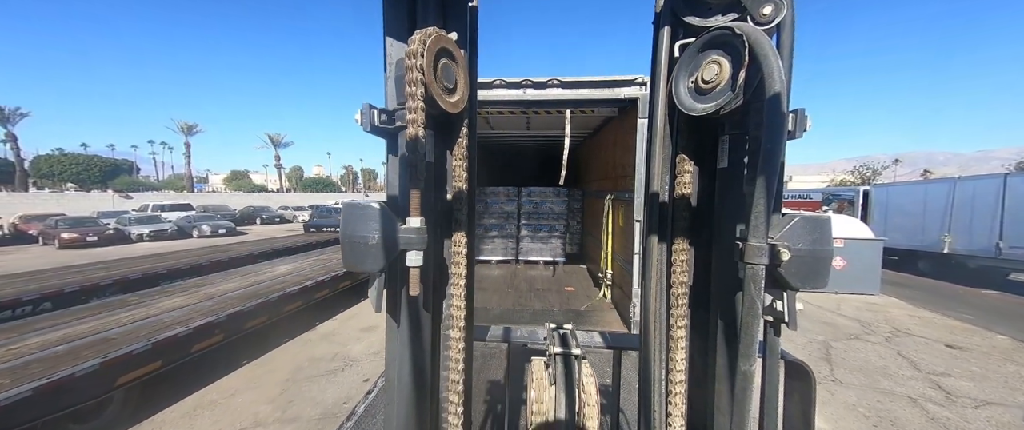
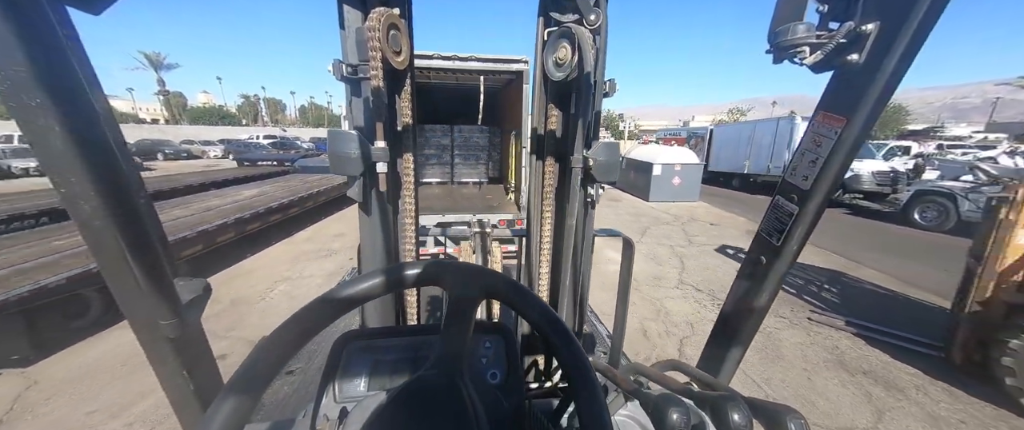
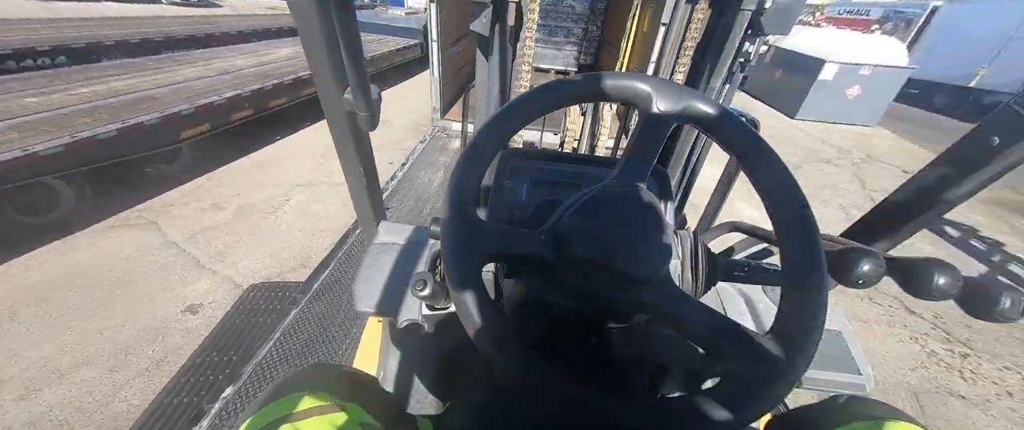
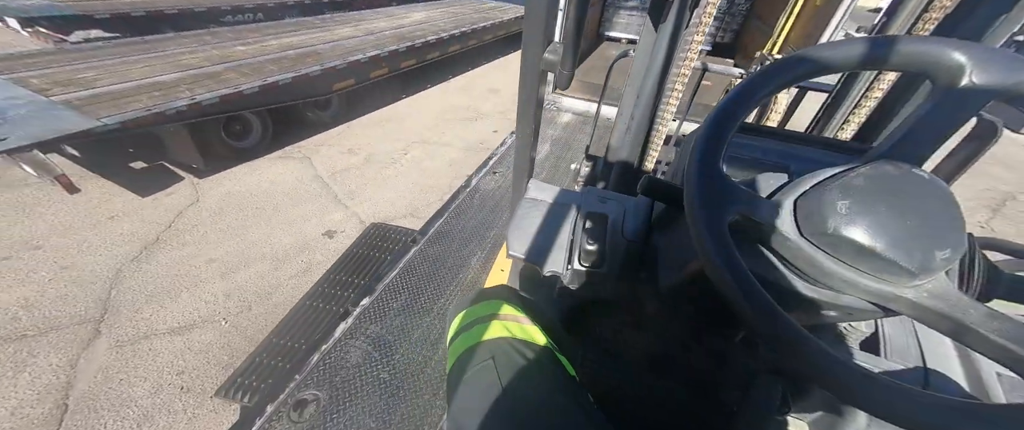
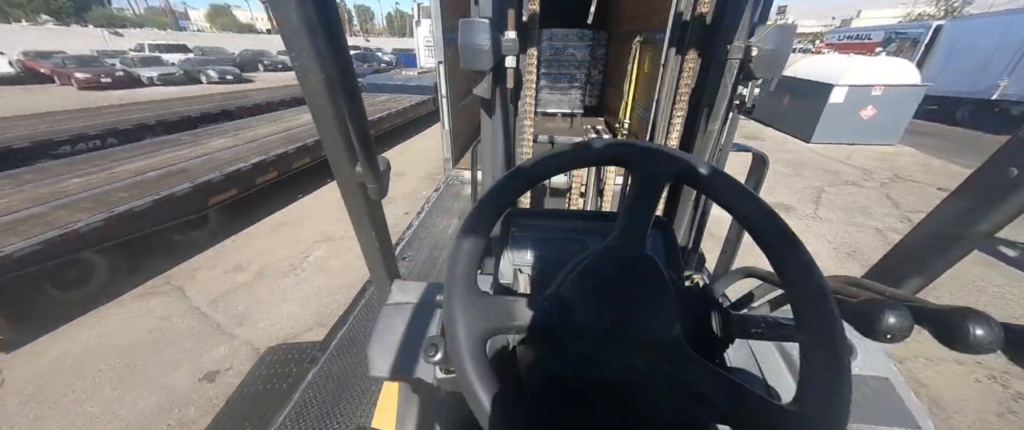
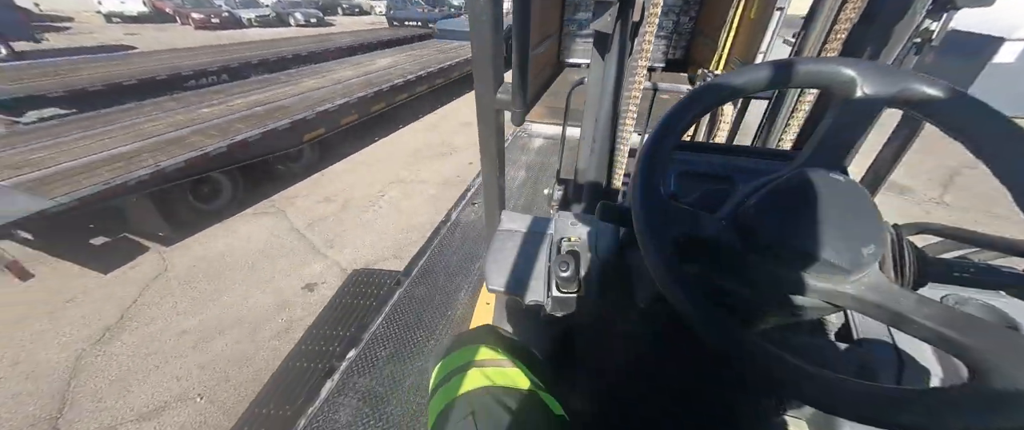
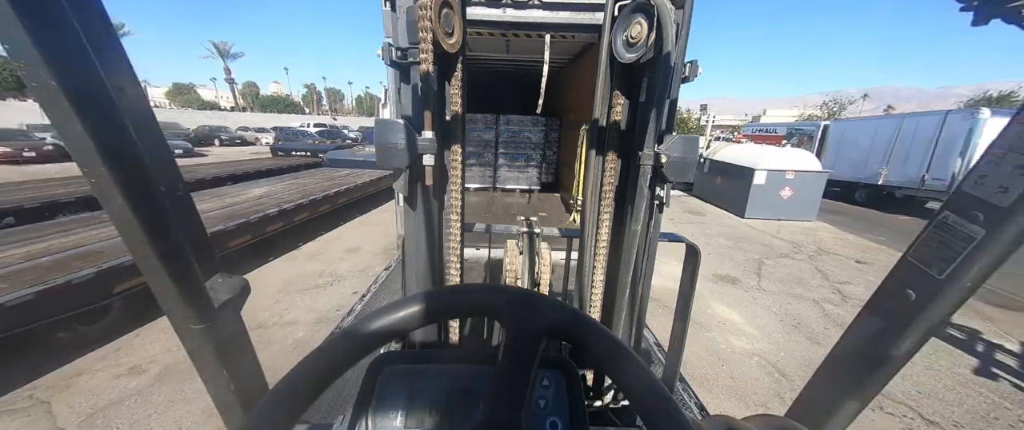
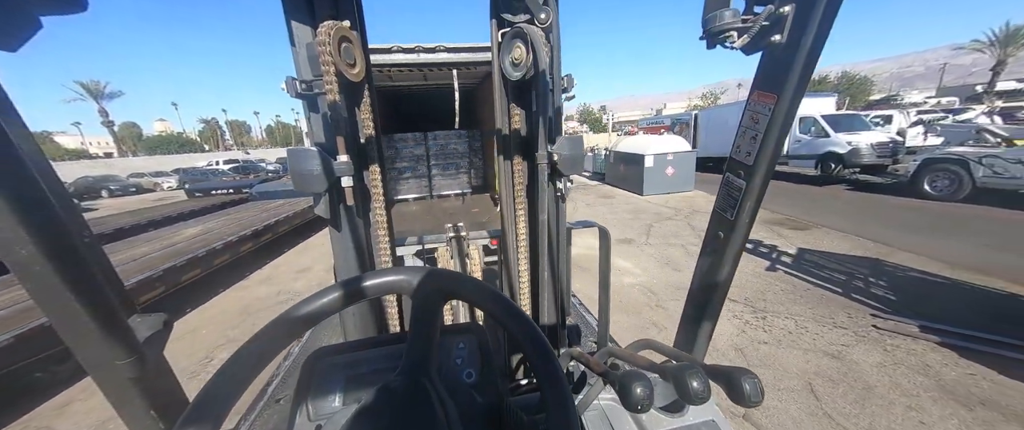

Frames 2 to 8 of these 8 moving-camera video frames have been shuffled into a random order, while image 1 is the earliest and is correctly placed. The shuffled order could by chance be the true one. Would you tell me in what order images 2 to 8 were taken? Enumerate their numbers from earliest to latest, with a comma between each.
7, 5, 6, 4, 3, 8, 2
